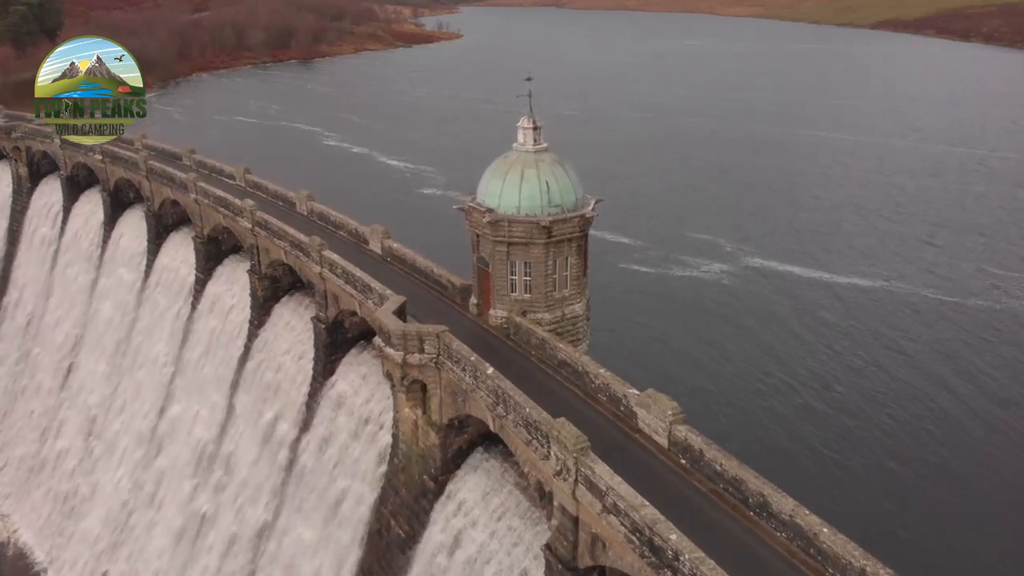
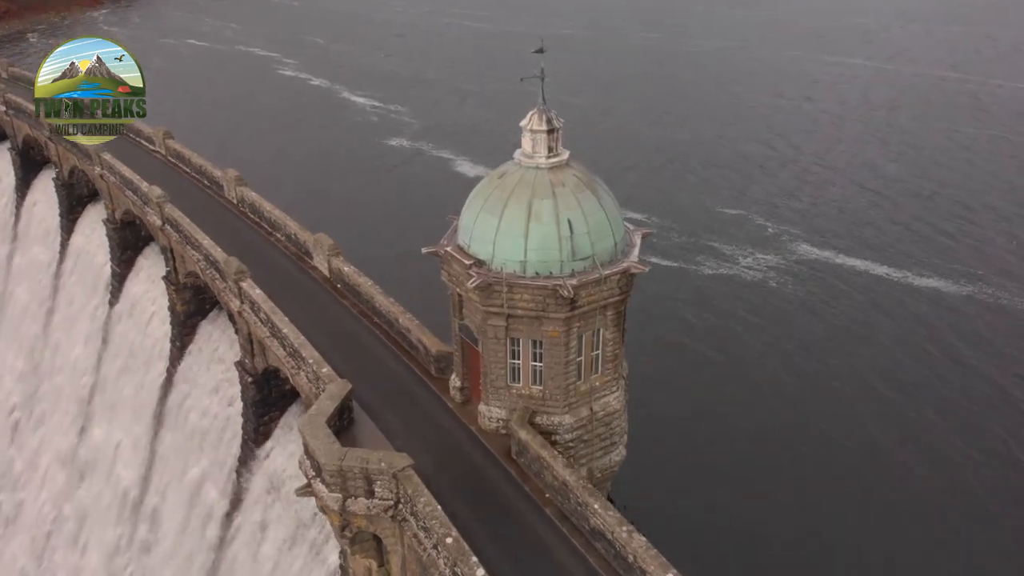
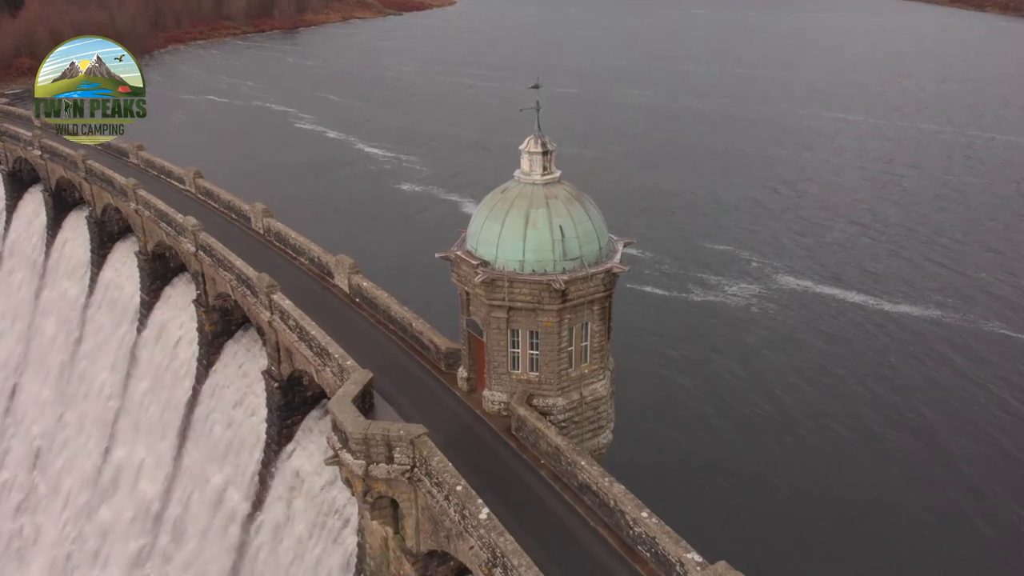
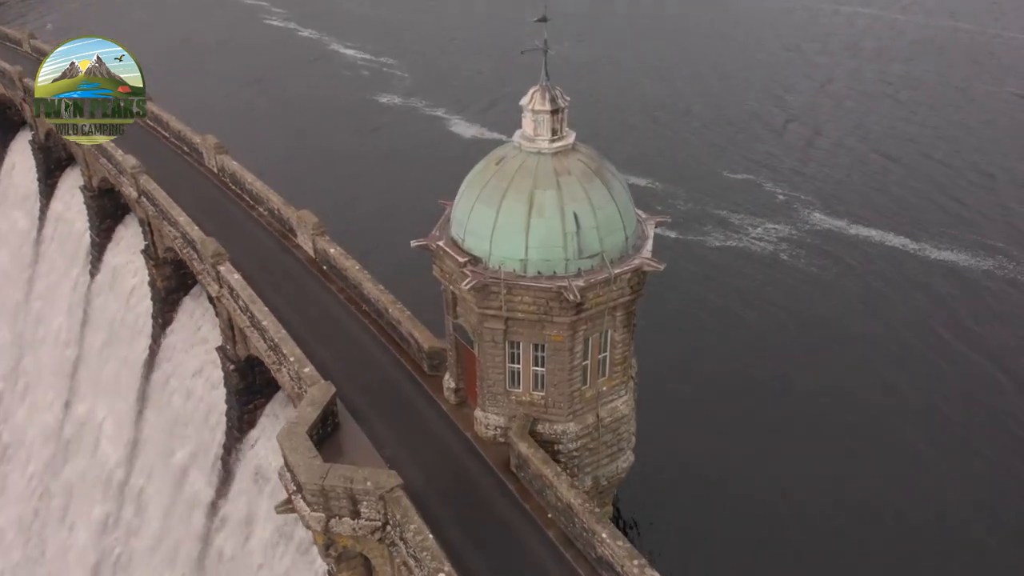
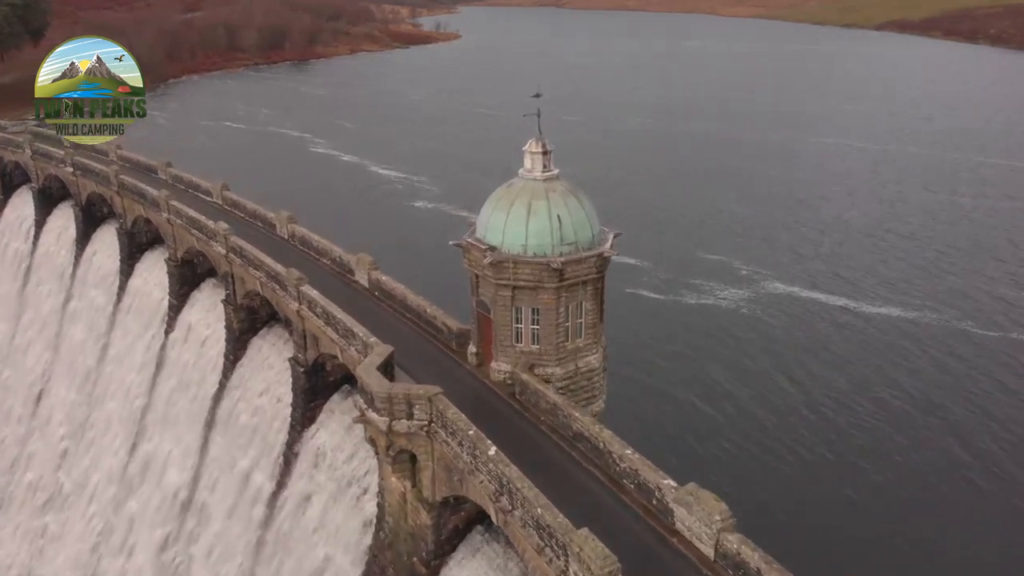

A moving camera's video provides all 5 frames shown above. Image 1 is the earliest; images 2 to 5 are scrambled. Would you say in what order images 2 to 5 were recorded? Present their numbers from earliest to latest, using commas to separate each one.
5, 3, 2, 4
